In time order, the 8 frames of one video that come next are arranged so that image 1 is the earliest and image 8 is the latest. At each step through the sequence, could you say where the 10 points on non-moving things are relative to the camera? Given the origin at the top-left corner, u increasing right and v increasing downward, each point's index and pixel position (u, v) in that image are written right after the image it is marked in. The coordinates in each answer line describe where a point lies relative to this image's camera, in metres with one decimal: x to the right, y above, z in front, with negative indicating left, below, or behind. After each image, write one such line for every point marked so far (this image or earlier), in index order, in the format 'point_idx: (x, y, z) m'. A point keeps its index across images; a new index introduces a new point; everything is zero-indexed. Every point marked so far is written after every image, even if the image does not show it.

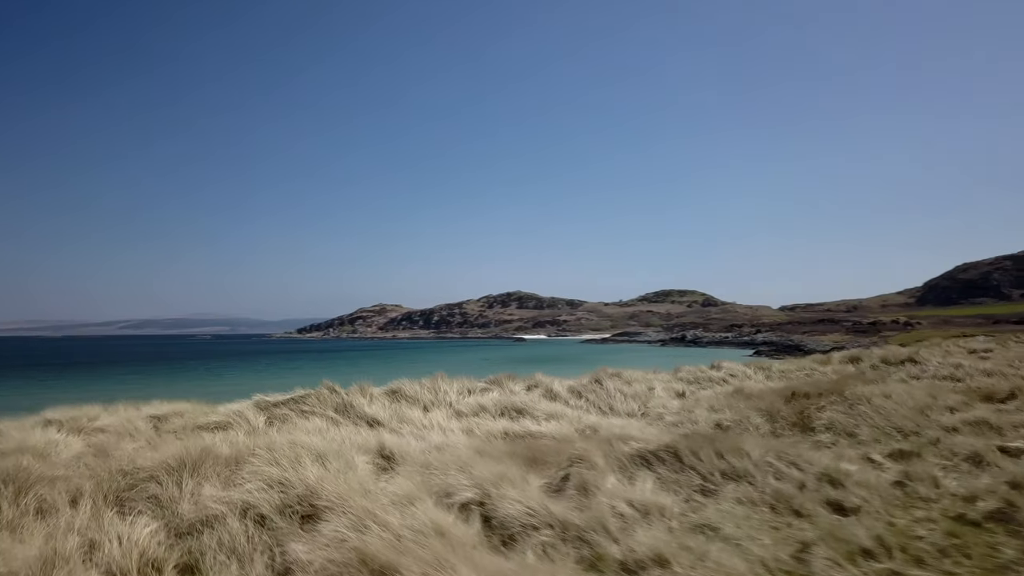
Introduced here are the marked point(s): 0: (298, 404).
0: (-4.4, -2.4, +9.9) m
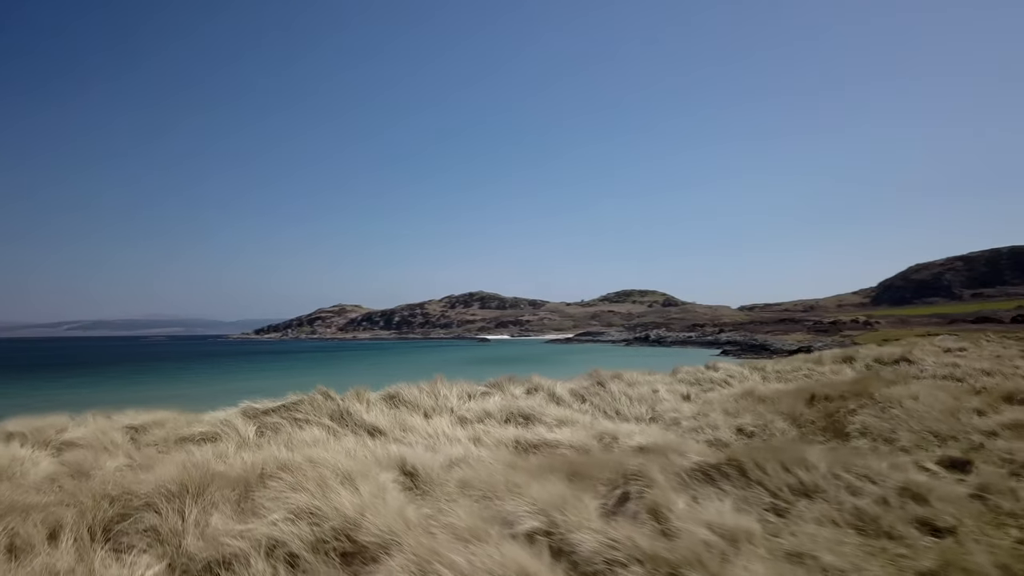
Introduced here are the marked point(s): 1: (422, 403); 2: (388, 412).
0: (-4.3, -2.4, +9.3) m
1: (-1.9, -2.4, +10.2) m
2: (-2.5, -2.5, +9.5) m
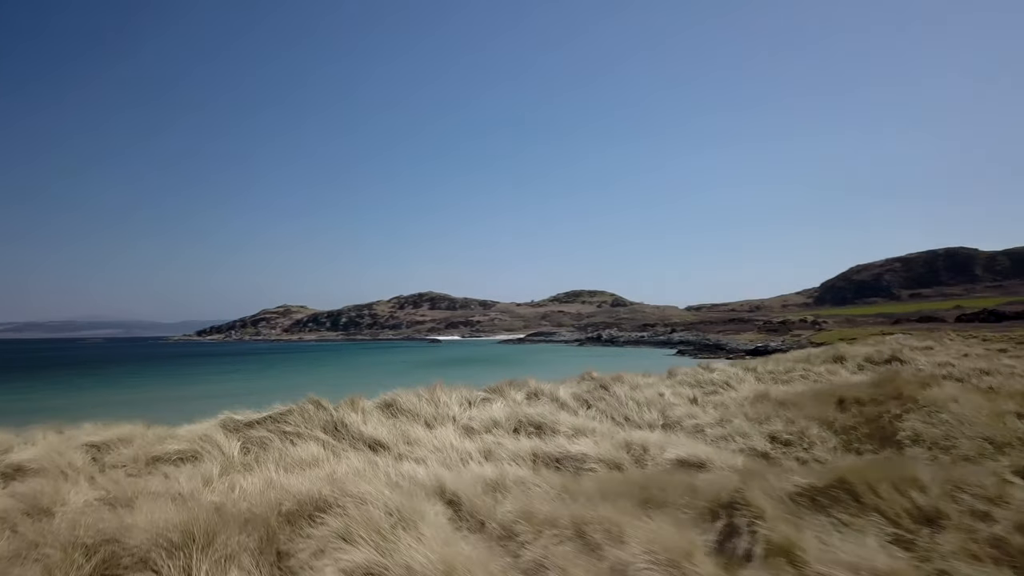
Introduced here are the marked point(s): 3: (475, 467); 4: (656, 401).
0: (-4.1, -2.4, +8.4) m
1: (-1.8, -2.4, +9.4) m
2: (-2.3, -2.4, +8.7) m
3: (-0.5, -2.4, +6.4) m
4: (+3.3, -2.6, +11.1) m
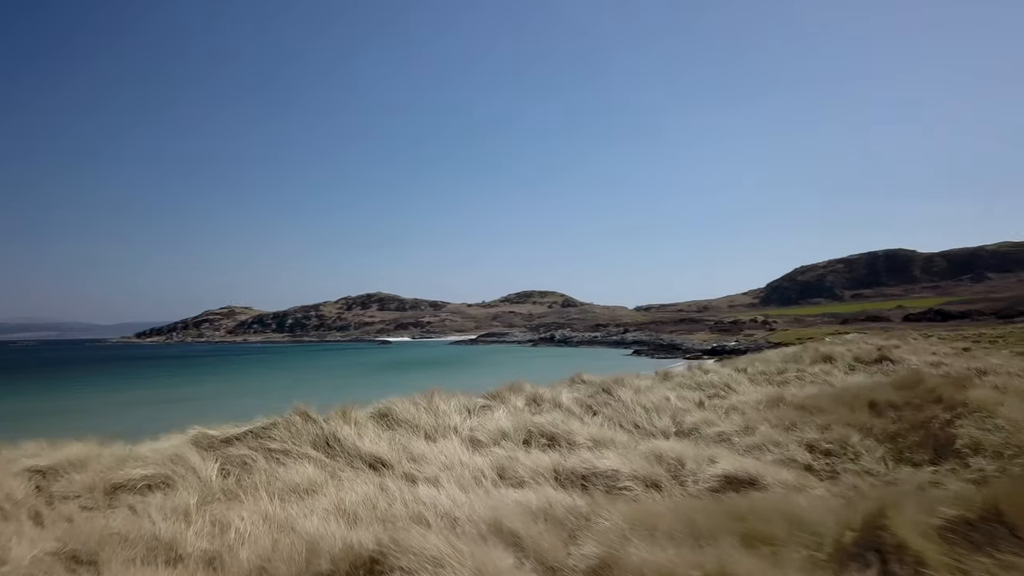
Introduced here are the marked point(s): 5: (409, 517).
0: (-3.8, -2.3, +7.4) m
1: (-1.6, -2.4, +8.6) m
2: (-2.1, -2.4, +7.8) m
3: (-0.2, -2.4, +5.7) m
4: (+3.3, -2.6, +10.6) m
5: (-1.0, -2.0, +4.4) m
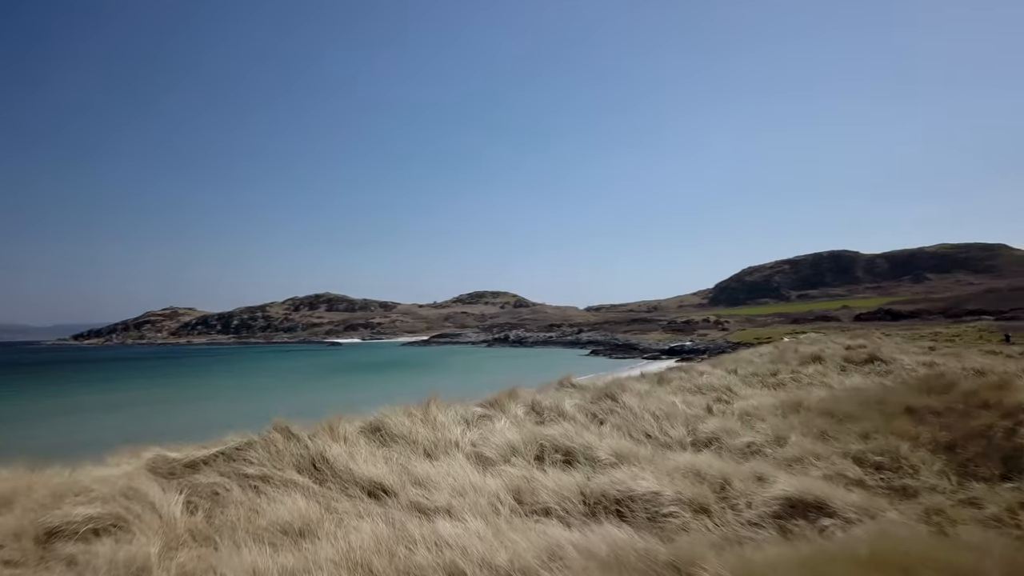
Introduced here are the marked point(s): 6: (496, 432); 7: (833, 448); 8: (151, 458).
0: (-3.6, -2.3, +6.2) m
1: (-1.5, -2.3, +7.6) m
2: (-1.9, -2.4, +6.8) m
3: (+0.2, -2.4, +4.9) m
4: (+3.3, -2.6, +10.0) m
5: (-0.5, -2.0, +3.5) m
6: (-0.3, -2.5, +8.2) m
7: (+4.5, -2.2, +6.6) m
8: (-4.9, -2.3, +6.4) m
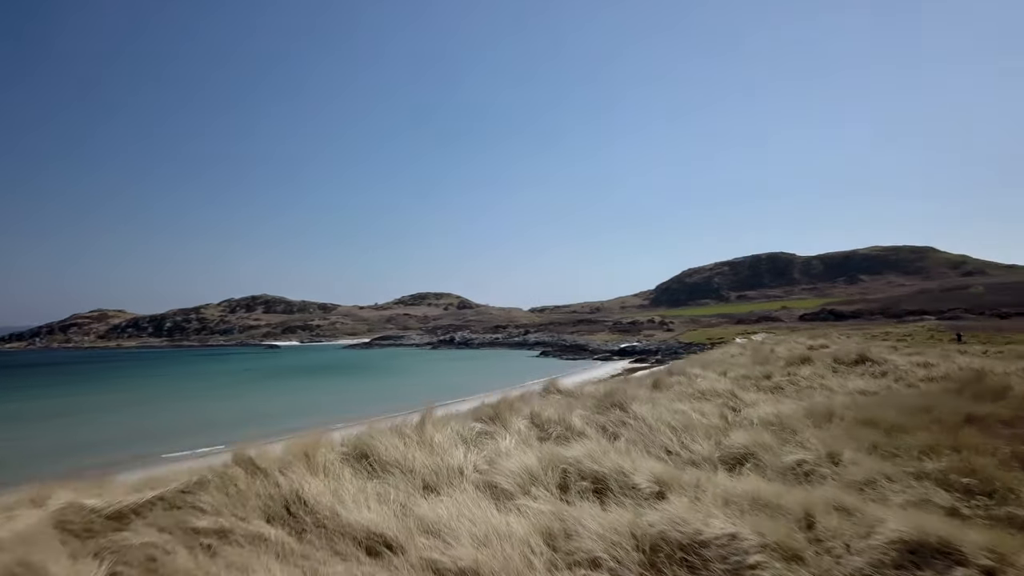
0: (-3.2, -2.2, +4.7) m
1: (-1.3, -2.3, +6.3) m
2: (-1.6, -2.3, +5.5) m
3: (+0.7, -2.3, +3.7) m
4: (+3.3, -2.5, +9.0) m
5: (0.0, -1.9, +2.3) m
6: (-0.1, -2.4, +6.9) m
7: (+4.7, -2.2, +5.8) m
8: (-4.5, -2.2, +4.8) m
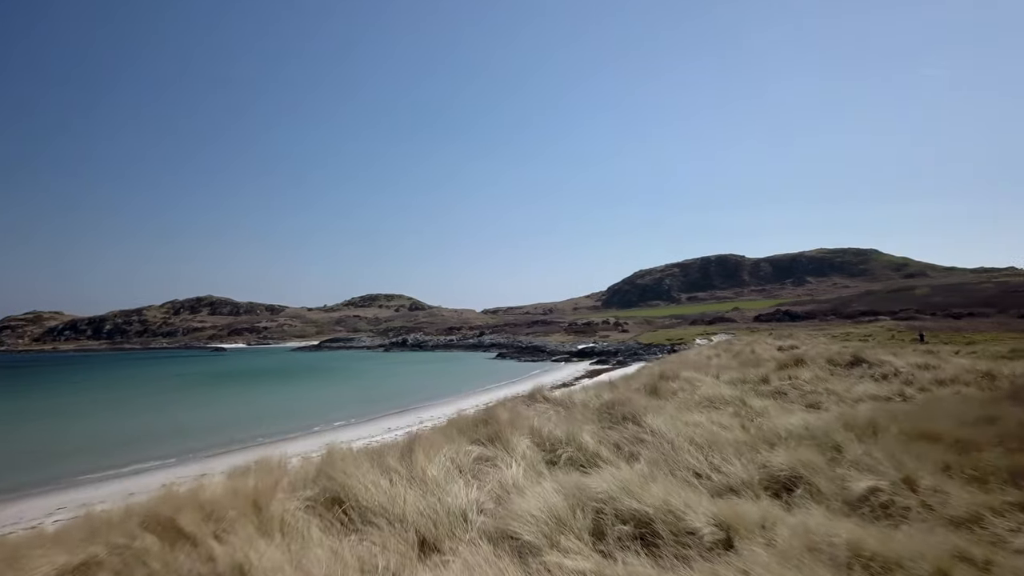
0: (-2.9, -2.1, +3.1) m
1: (-1.1, -2.2, +4.8) m
2: (-1.3, -2.2, +4.0) m
3: (+1.1, -2.2, +2.4) m
4: (+3.3, -2.4, +7.9) m
5: (+0.5, -1.8, +0.9) m
6: (0.0, -2.3, +5.6) m
7: (+5.0, -2.1, +4.8) m
8: (-4.2, -2.1, +3.1) m
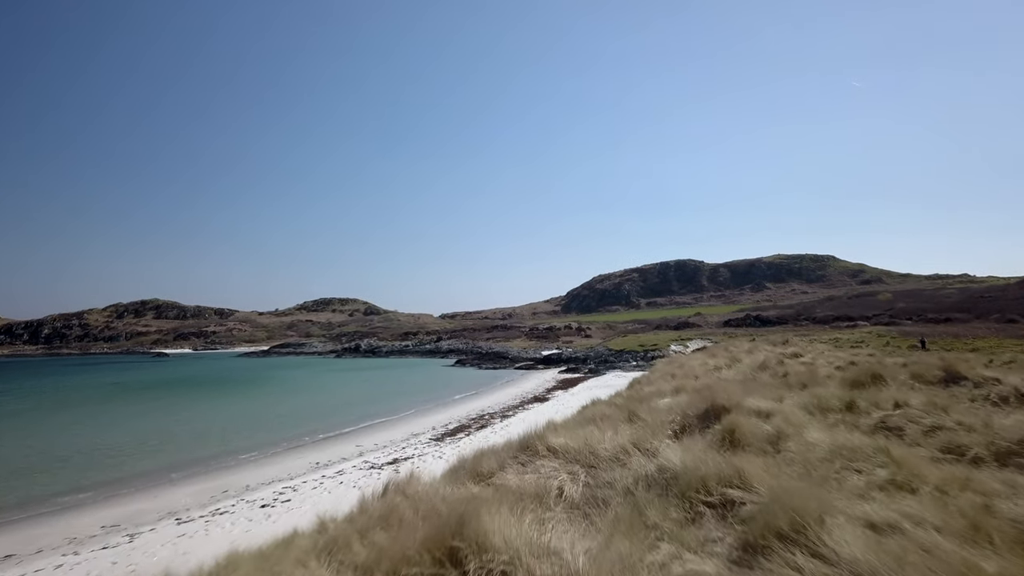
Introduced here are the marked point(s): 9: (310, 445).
0: (-2.5, -1.7, -1.7) m
1: (-0.8, -1.8, +0.2) m
2: (-0.9, -1.8, -0.7) m
3: (+1.5, -1.8, -2.1) m
4: (+3.4, -2.1, +3.6) m
5: (+1.1, -1.4, -3.6) m
6: (+0.3, -1.9, +1.0) m
7: (+5.2, -1.7, +0.6) m
8: (-3.8, -1.7, -1.8) m
9: (-7.4, -5.9, +17.8) m
